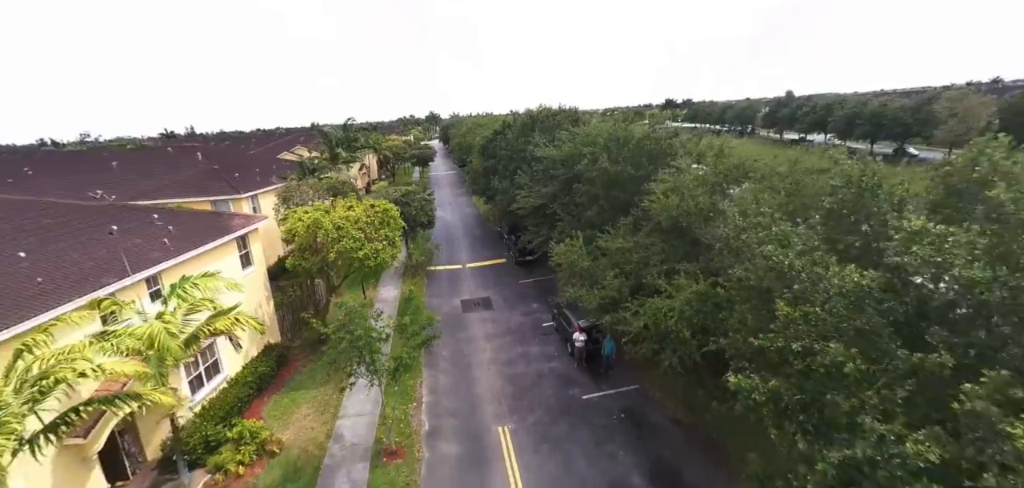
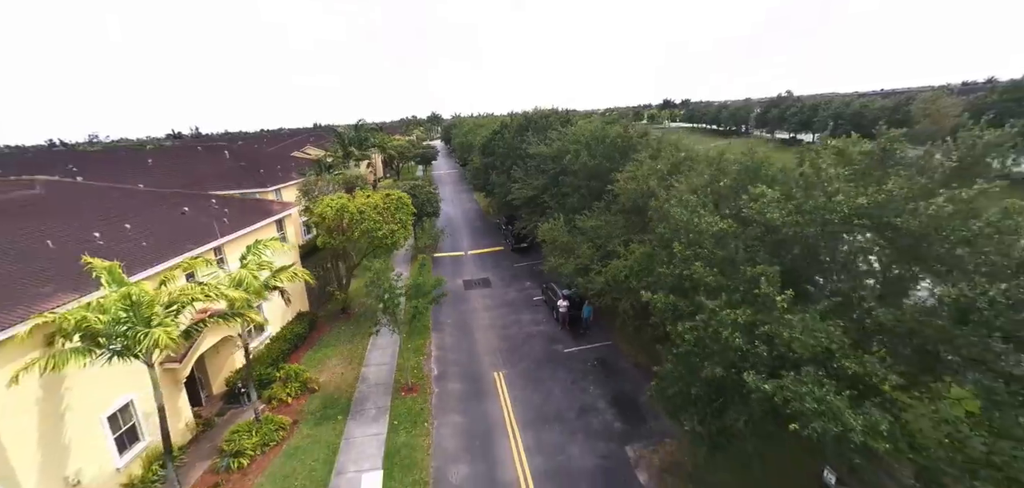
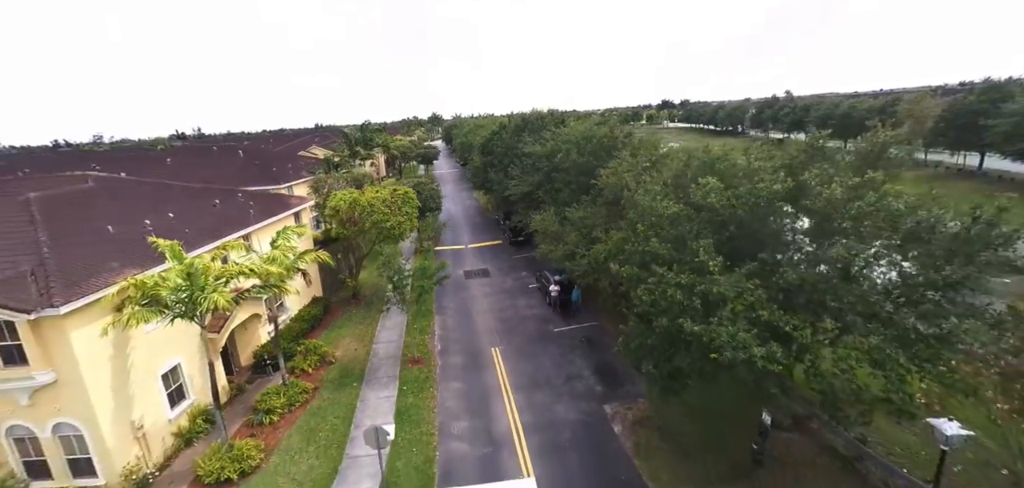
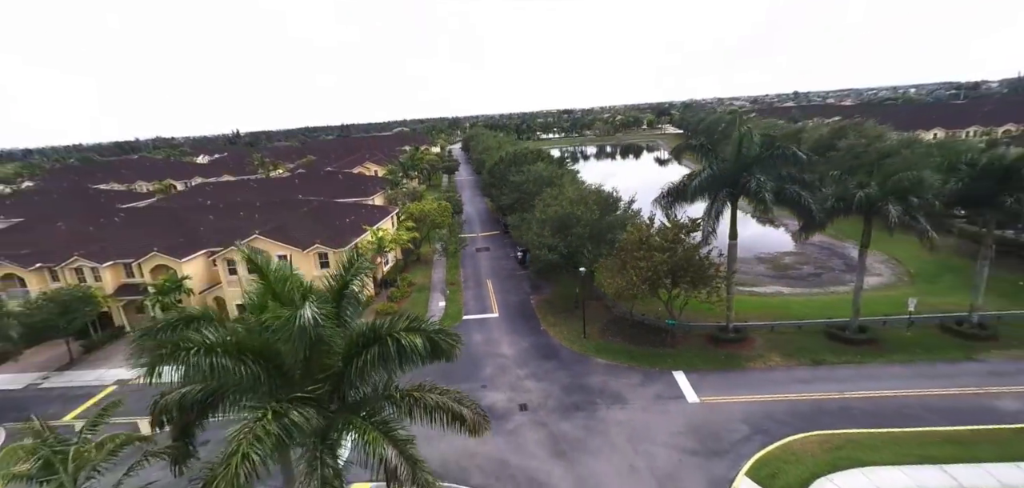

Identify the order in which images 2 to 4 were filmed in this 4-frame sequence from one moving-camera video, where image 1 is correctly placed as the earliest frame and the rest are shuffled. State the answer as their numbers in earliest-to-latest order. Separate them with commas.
2, 3, 4
